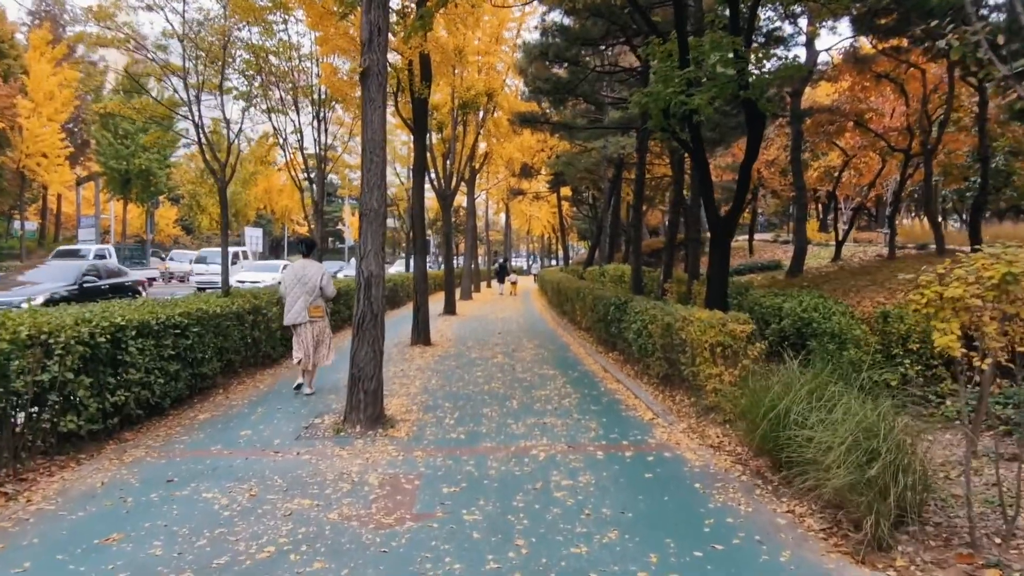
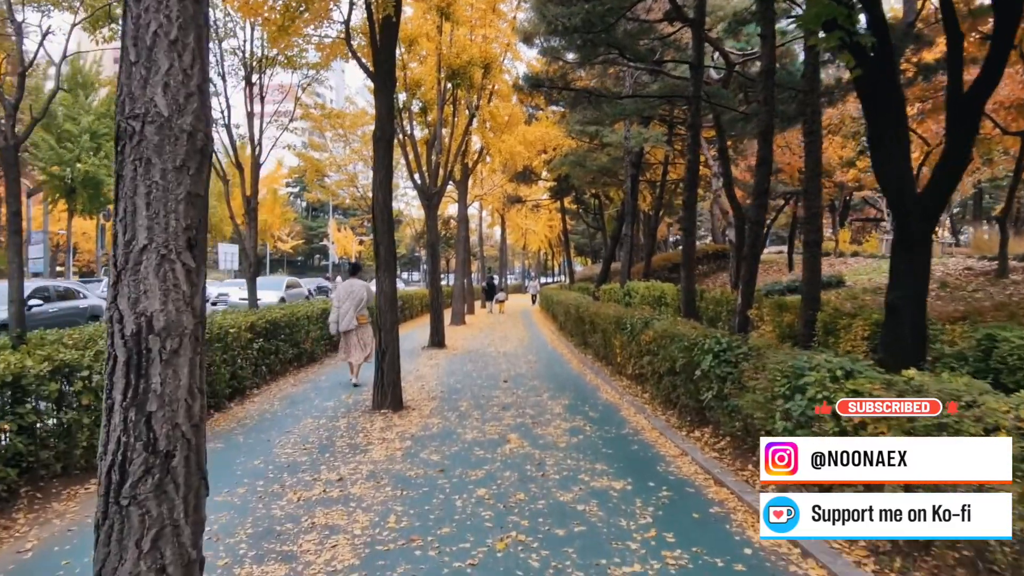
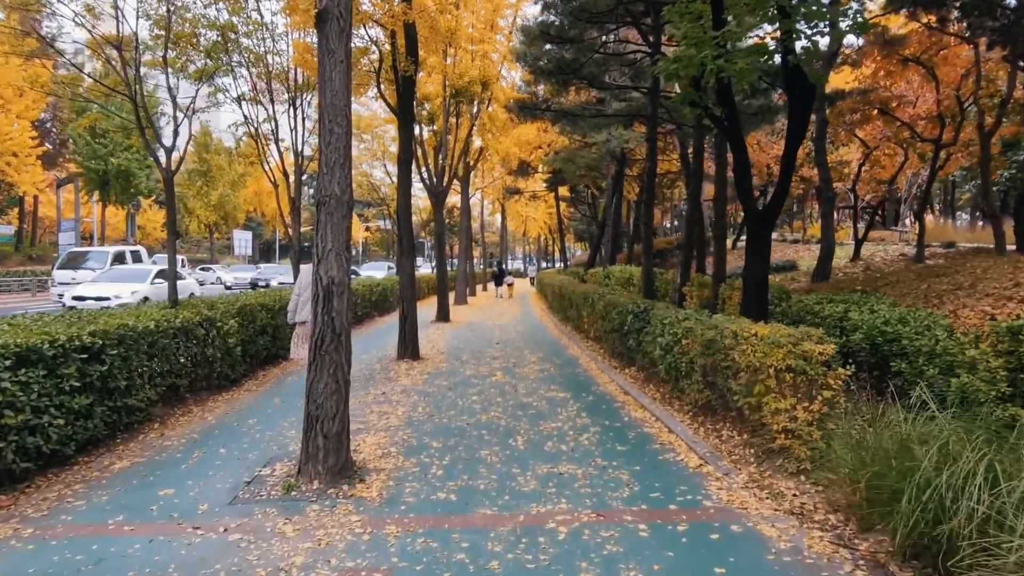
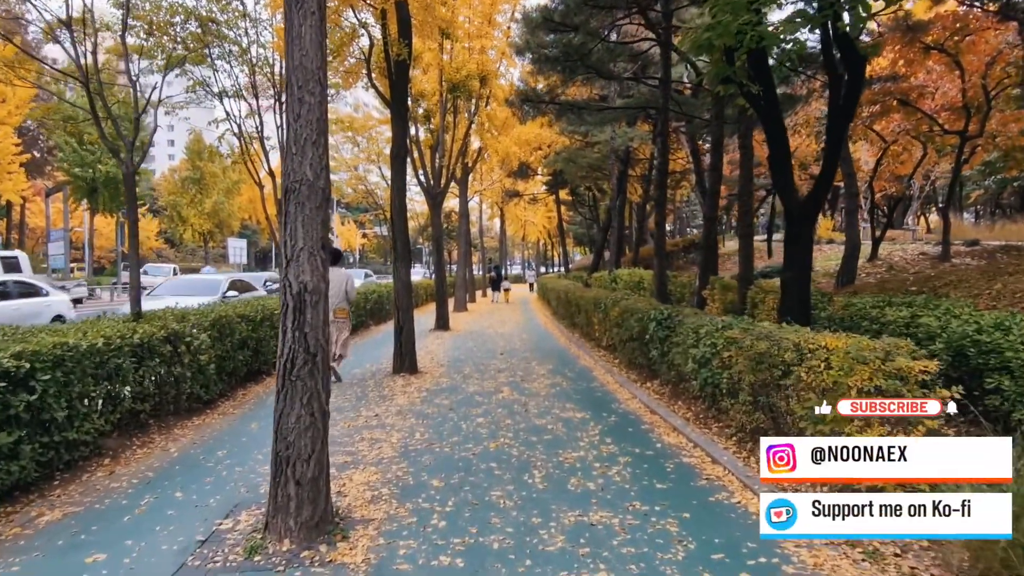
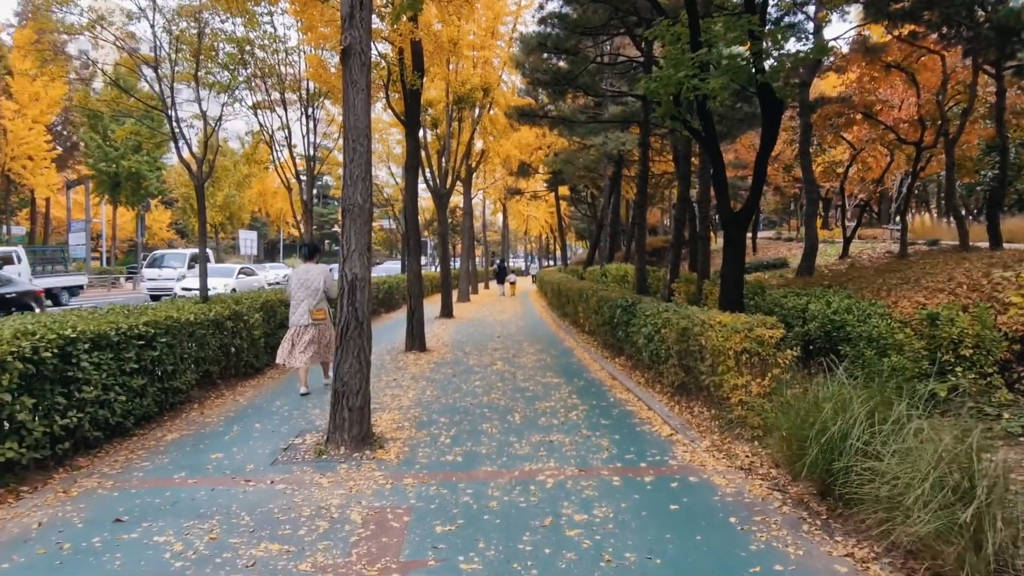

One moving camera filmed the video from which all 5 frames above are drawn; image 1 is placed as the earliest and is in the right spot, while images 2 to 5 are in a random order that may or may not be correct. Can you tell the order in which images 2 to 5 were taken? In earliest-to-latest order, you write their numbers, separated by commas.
5, 3, 4, 2
